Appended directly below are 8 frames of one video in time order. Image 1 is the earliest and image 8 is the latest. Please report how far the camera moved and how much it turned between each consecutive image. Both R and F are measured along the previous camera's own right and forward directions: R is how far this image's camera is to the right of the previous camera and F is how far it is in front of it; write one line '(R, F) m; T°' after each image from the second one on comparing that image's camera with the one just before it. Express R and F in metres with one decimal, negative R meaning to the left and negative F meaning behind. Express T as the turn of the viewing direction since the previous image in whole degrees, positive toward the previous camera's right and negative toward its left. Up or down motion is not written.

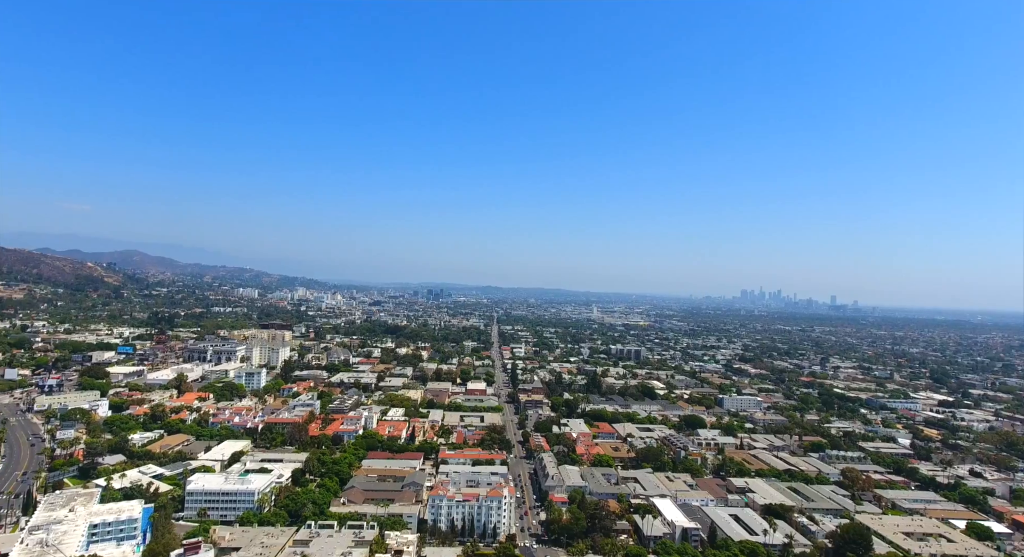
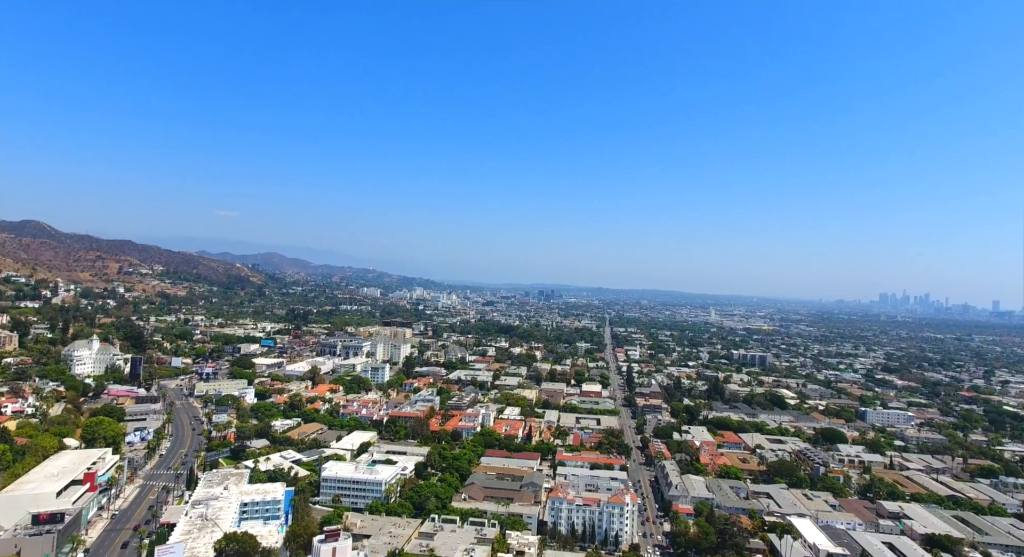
(-0.4, +0.2) m; -10°
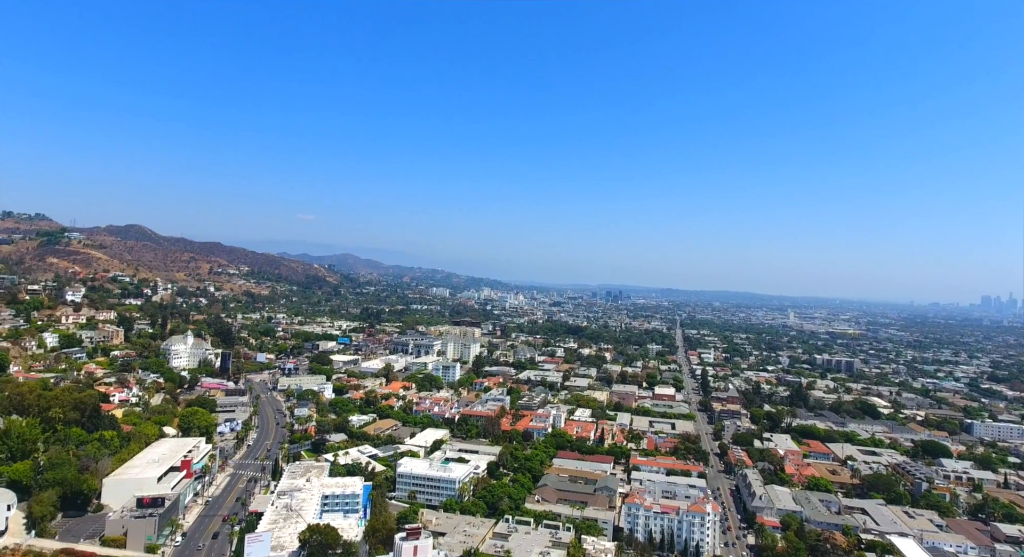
(-0.3, +0.2) m; -6°
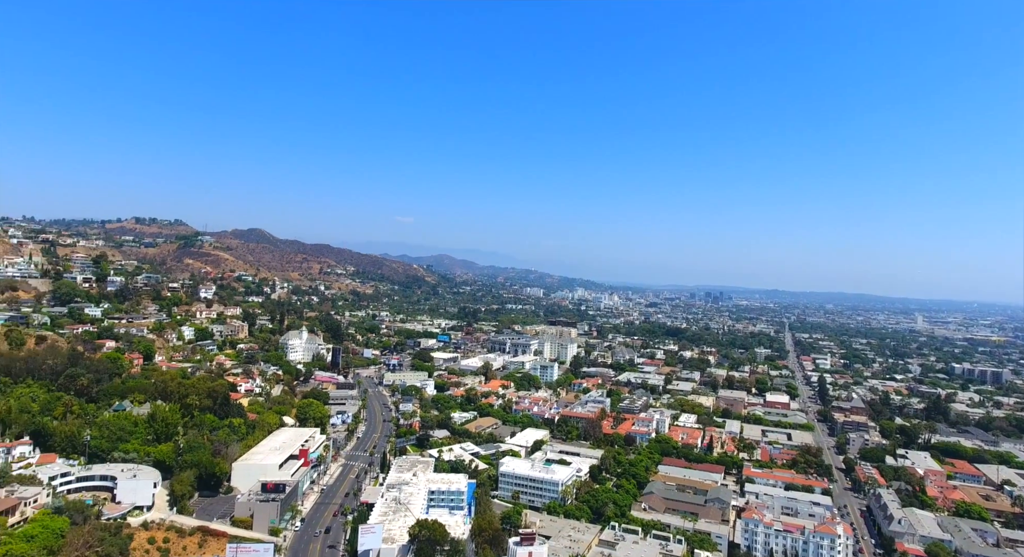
(-0.5, +0.5) m; -9°
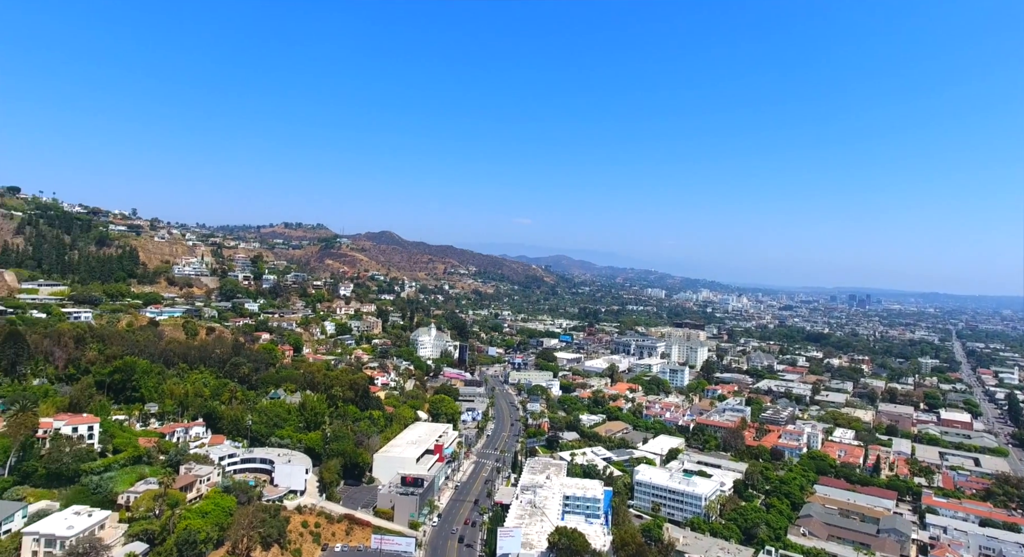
(-0.9, +1.0) m; -11°
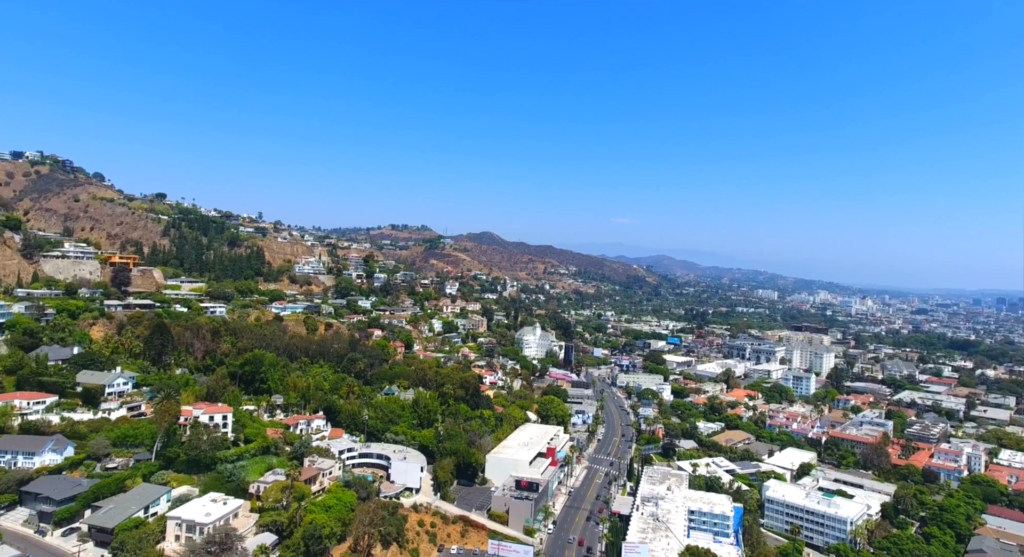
(-0.9, +1.1) m; -9°
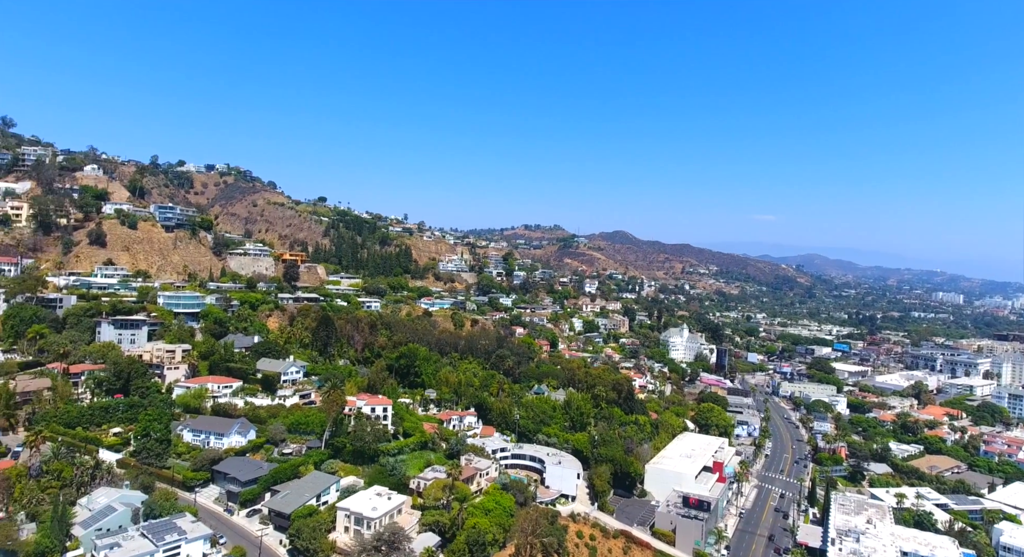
(-1.4, +1.6) m; -13°
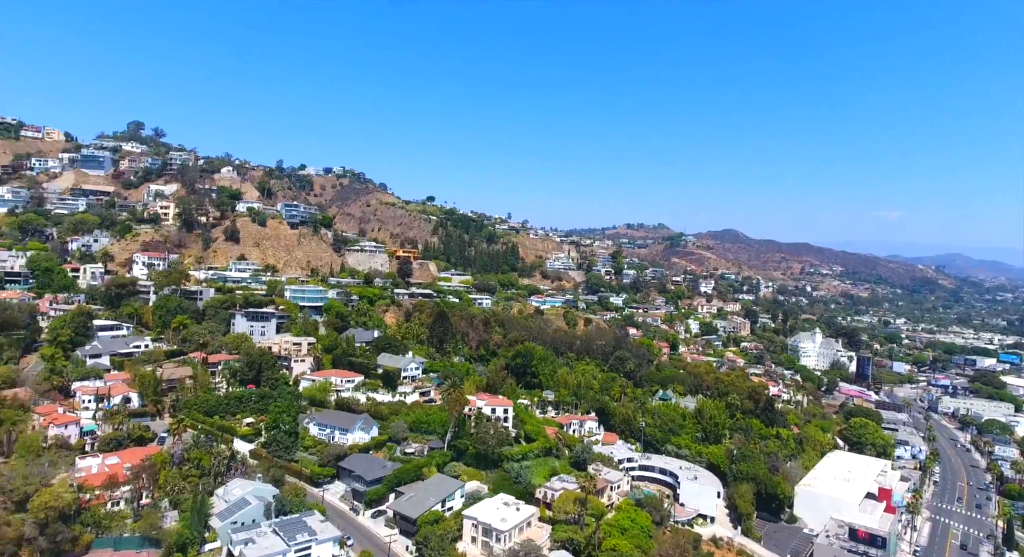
(-1.3, +1.8) m; -10°
